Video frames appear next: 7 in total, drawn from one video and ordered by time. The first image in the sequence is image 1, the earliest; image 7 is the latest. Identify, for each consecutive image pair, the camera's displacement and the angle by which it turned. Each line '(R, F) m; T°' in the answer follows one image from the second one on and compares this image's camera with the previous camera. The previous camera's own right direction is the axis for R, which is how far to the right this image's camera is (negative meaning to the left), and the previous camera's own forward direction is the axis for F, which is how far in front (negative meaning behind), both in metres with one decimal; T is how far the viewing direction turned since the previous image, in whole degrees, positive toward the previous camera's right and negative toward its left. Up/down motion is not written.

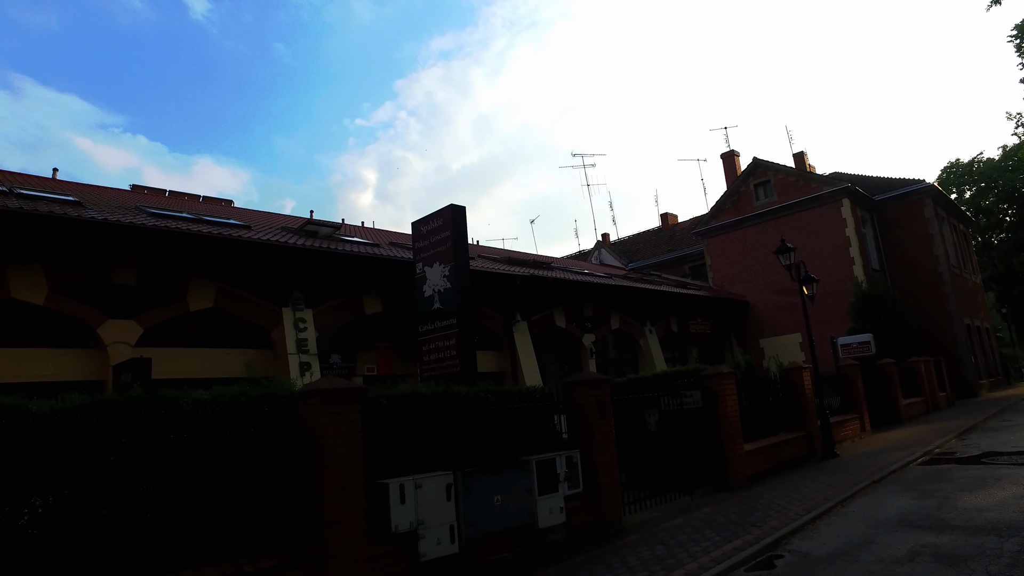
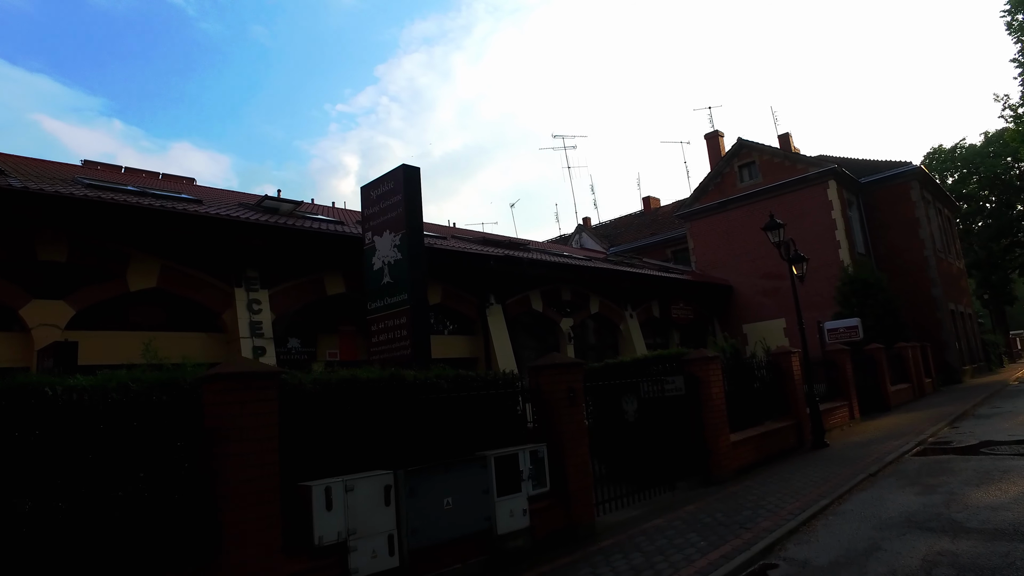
(+0.2, +0.9) m; +2°
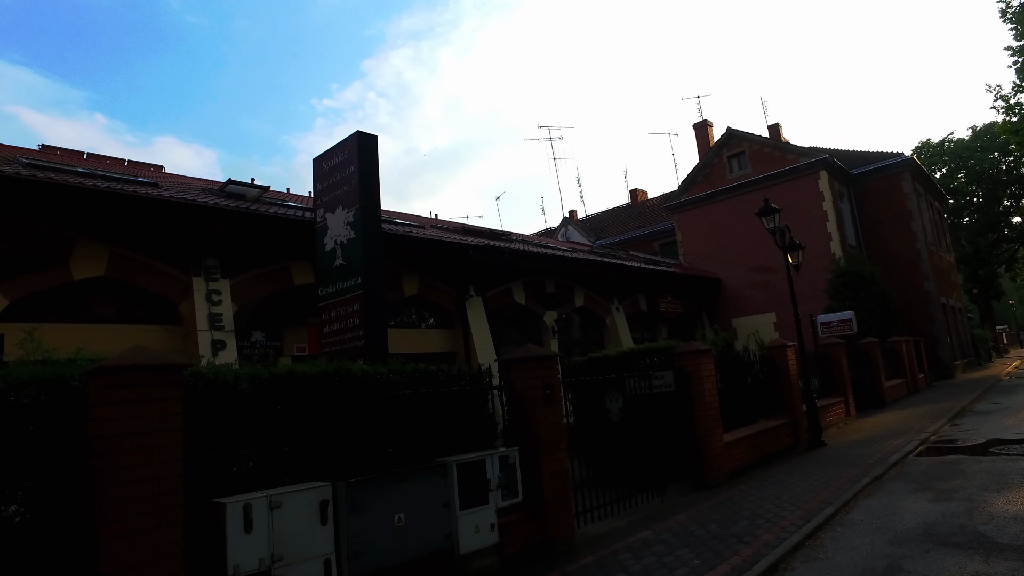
(+0.2, +0.8) m; +1°
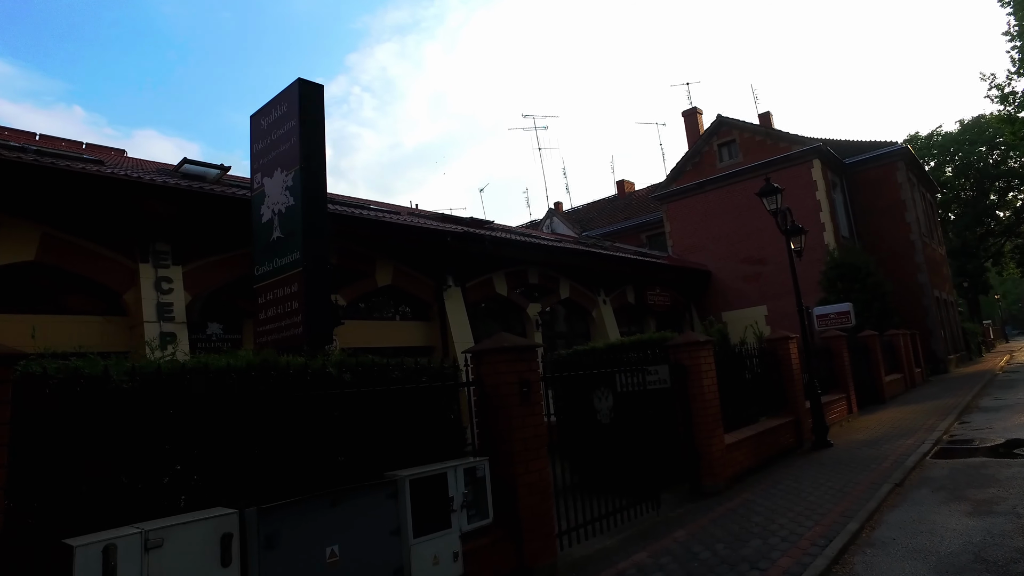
(+0.1, +0.9) m; +1°
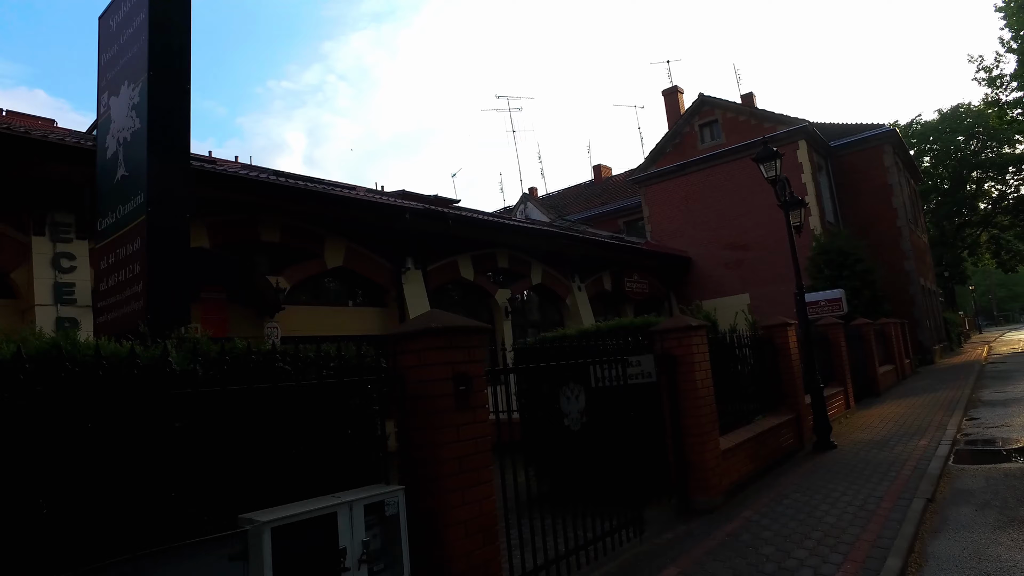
(+0.2, +1.4) m; +2°
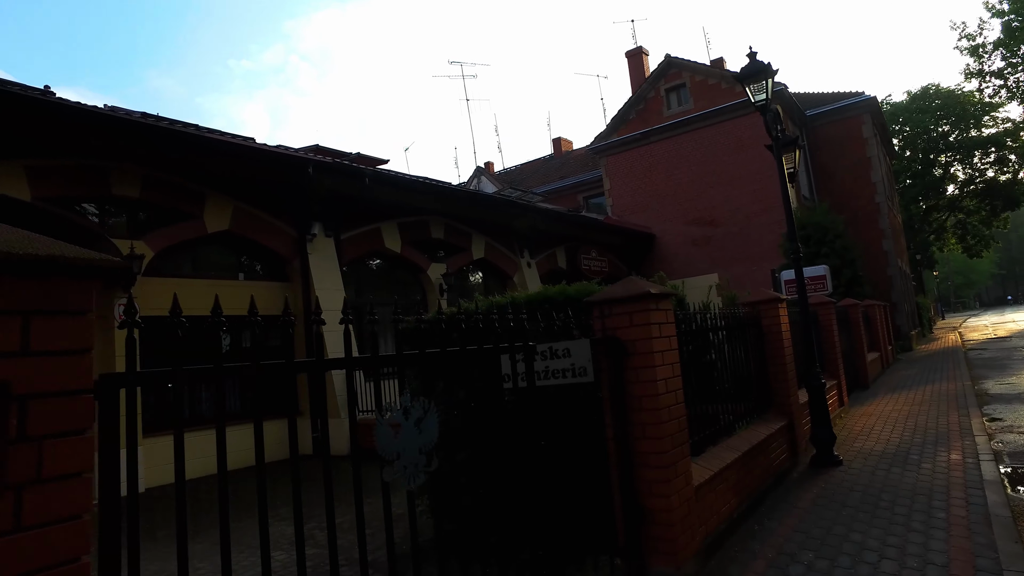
(+0.7, +2.3) m; +3°
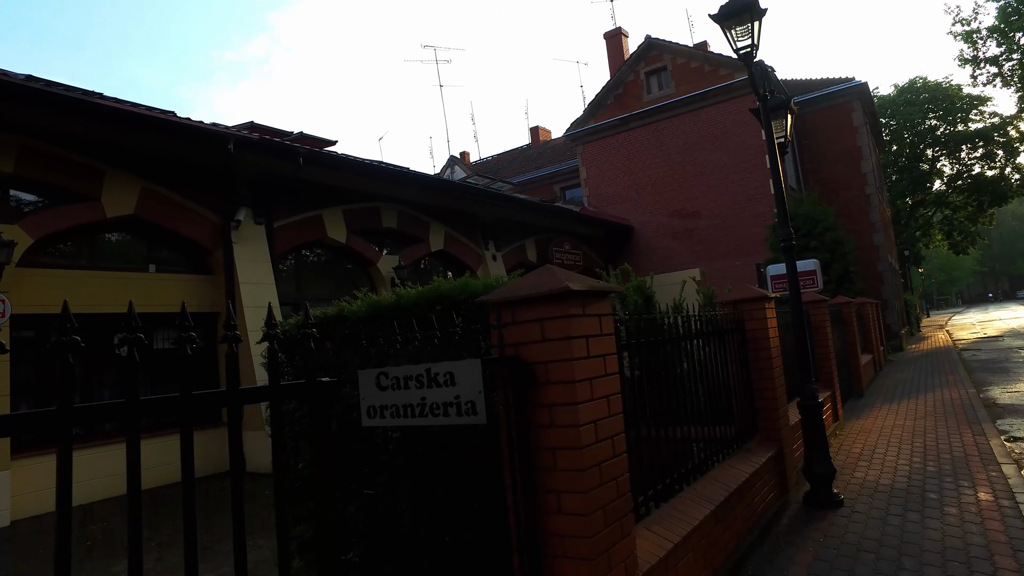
(+0.5, +1.3) m; +1°
